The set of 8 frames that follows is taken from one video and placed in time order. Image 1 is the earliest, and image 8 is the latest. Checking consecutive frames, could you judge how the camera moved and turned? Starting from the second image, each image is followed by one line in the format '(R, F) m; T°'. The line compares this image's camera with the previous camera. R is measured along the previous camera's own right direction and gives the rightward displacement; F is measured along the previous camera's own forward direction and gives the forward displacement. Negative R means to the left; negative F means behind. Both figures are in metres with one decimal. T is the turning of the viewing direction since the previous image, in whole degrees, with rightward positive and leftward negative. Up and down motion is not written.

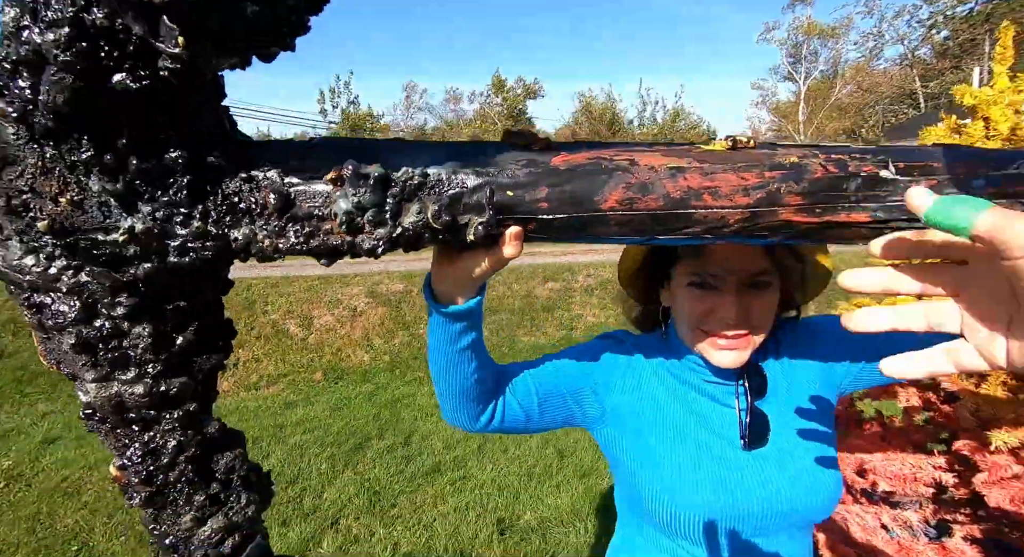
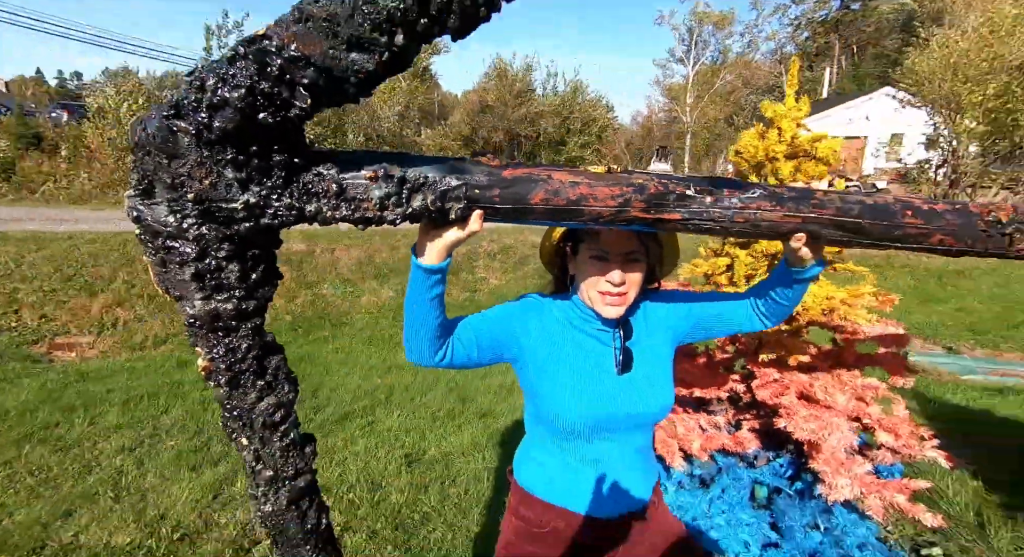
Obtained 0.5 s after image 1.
(-0.1, -0.4) m; +11°
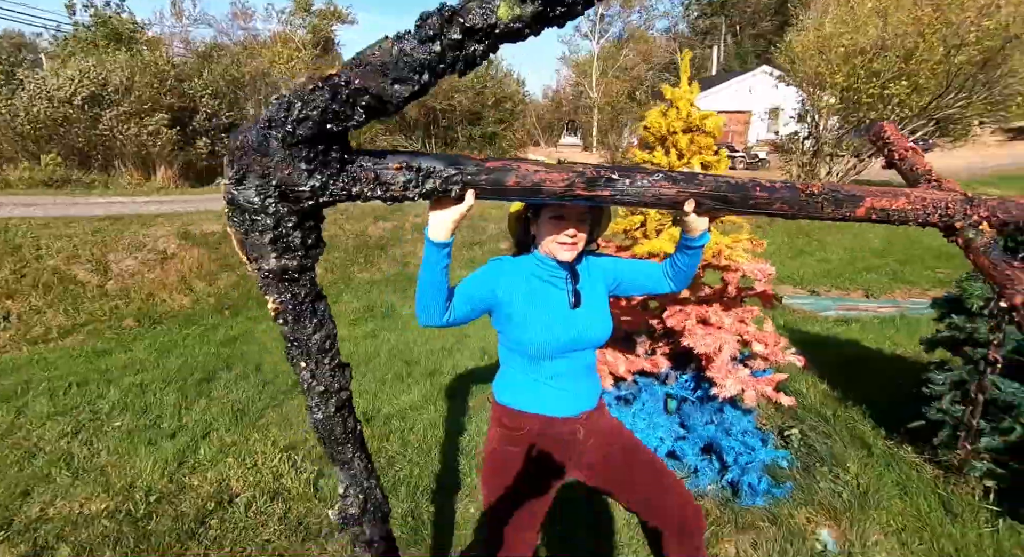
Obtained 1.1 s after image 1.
(-0.2, -0.4) m; +9°
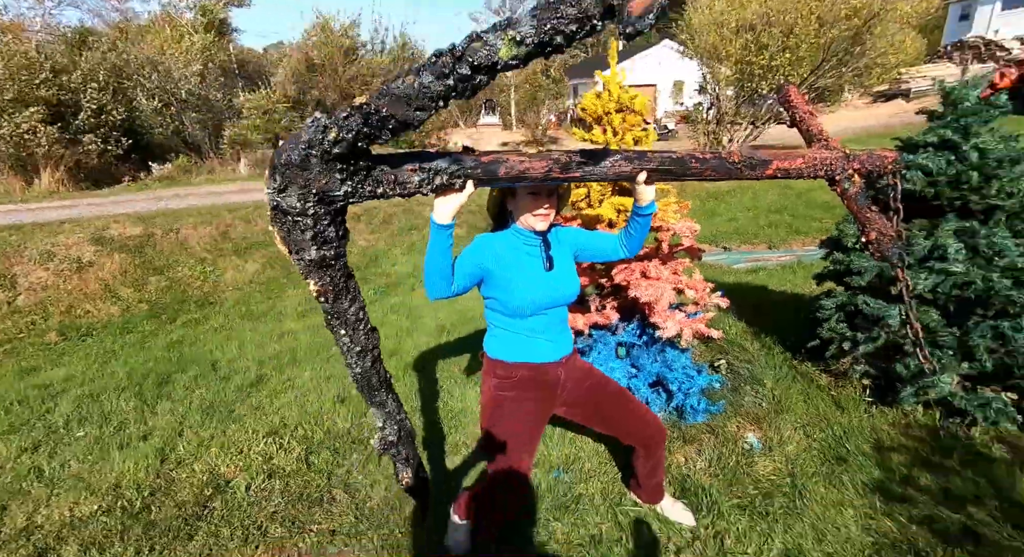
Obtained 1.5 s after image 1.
(-0.2, -0.3) m; +8°
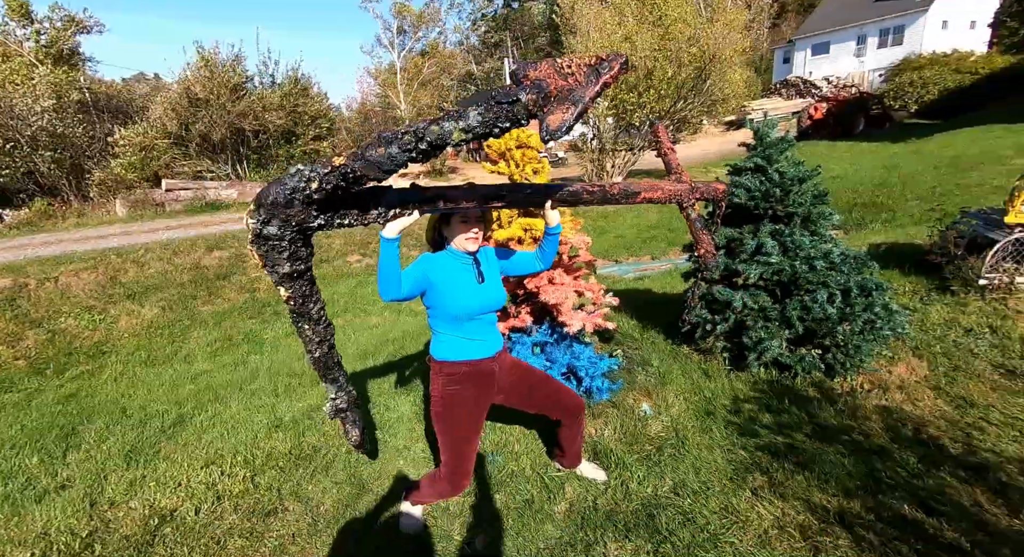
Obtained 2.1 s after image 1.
(-0.1, -0.5) m; +11°
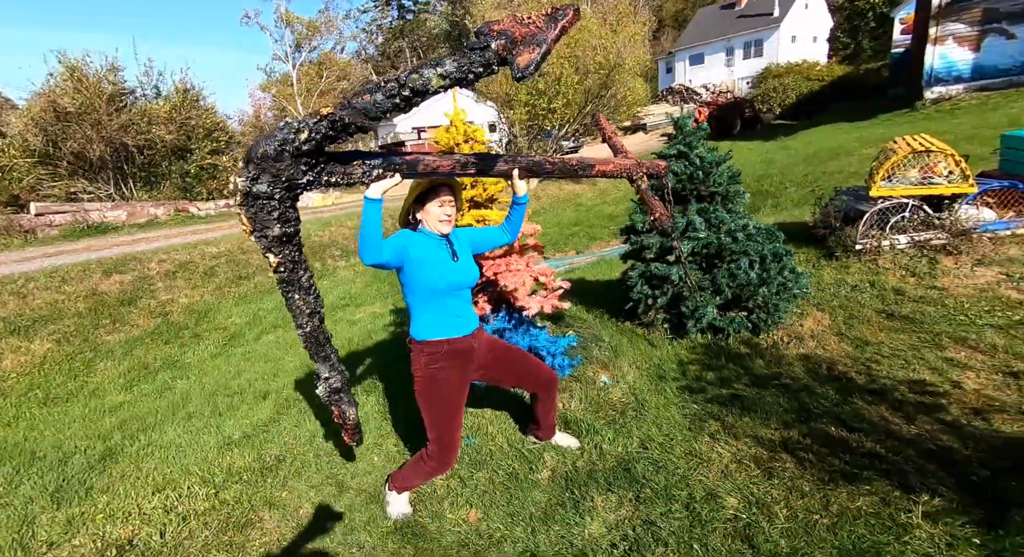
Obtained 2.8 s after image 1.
(-0.3, -0.1) m; +10°
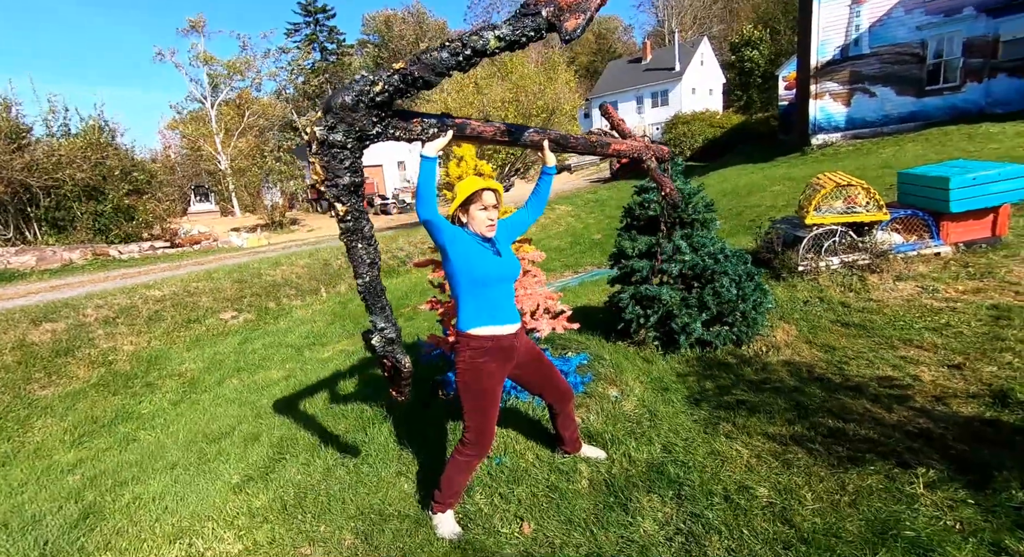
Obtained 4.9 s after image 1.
(-0.7, -0.1) m; +8°
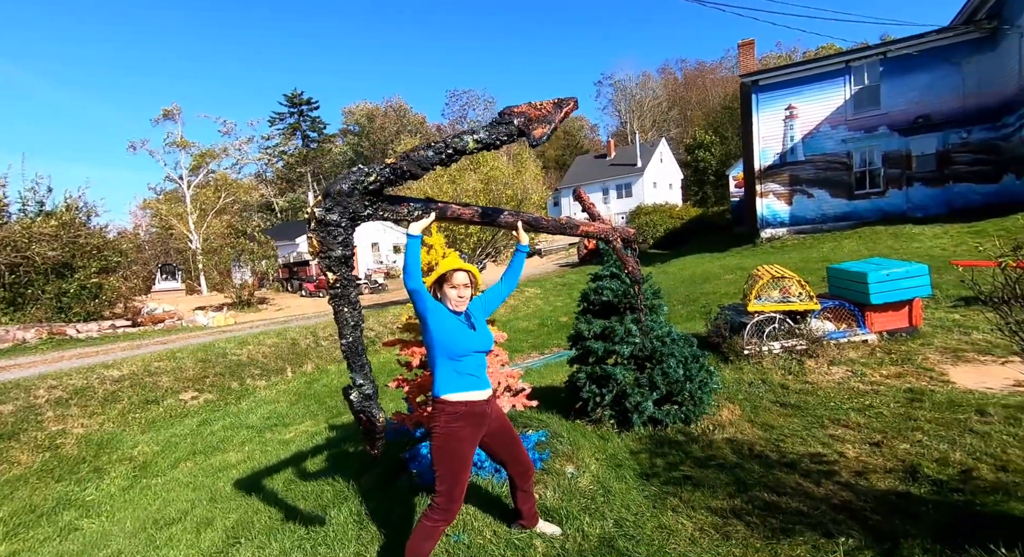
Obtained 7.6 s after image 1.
(+0.1, -0.4) m; +3°
